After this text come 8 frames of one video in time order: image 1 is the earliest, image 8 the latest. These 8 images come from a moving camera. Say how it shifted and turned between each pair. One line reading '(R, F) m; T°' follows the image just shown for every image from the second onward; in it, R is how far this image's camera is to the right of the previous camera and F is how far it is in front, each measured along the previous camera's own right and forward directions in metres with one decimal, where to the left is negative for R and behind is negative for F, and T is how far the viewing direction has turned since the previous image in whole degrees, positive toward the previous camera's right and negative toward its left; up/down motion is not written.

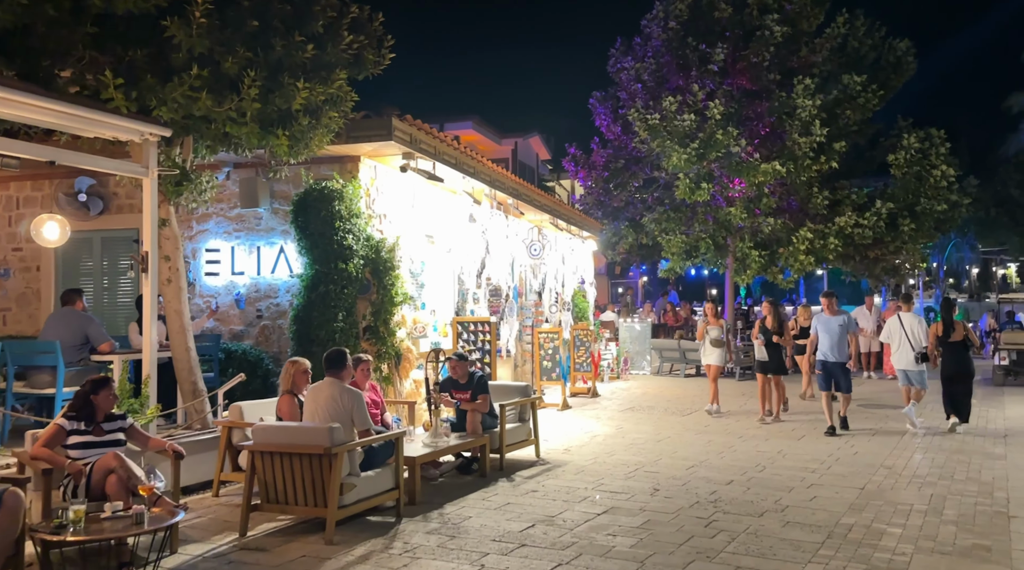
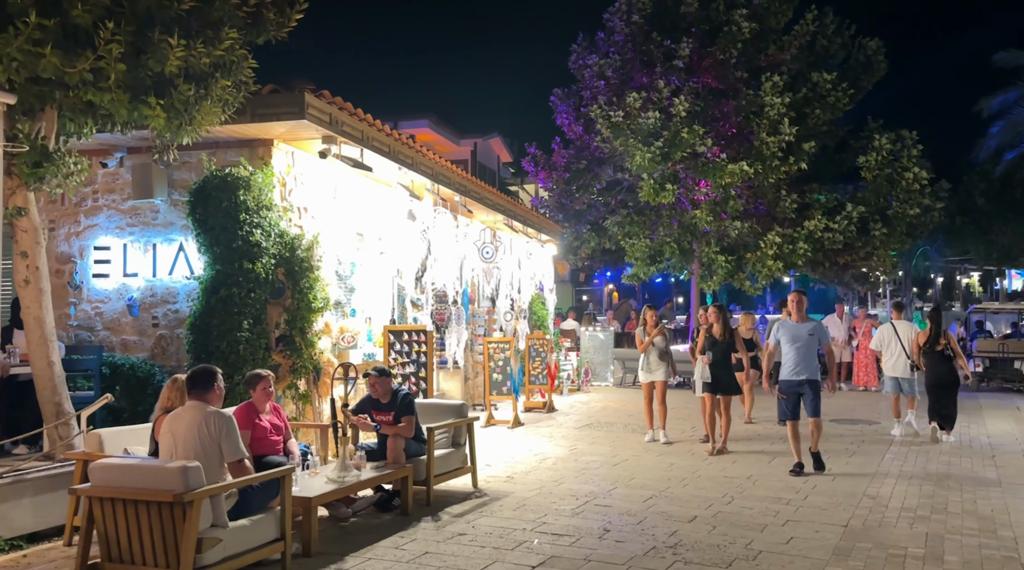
(+0.3, +1.3) m; +2°
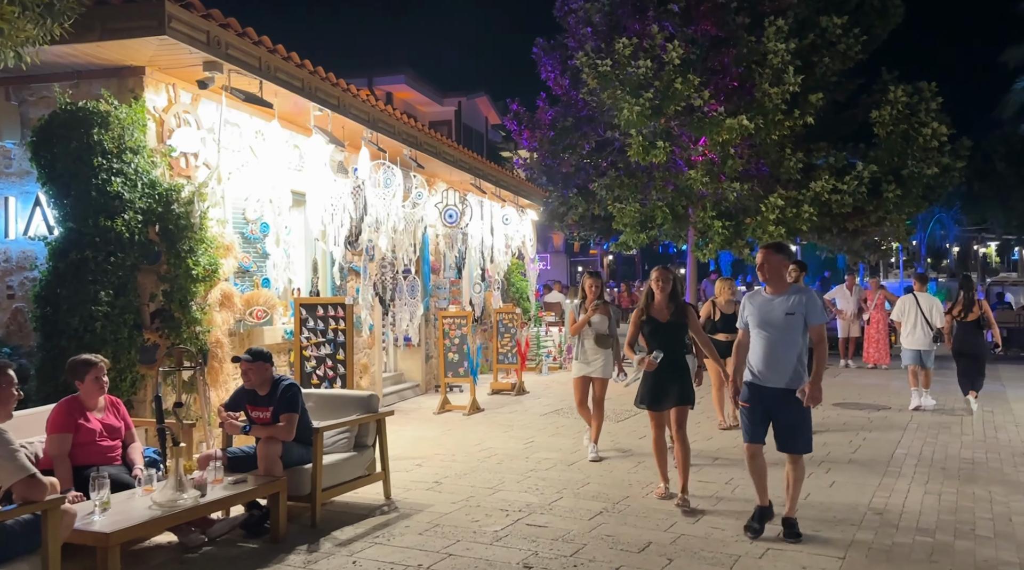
(+0.7, +1.8) m; -1°
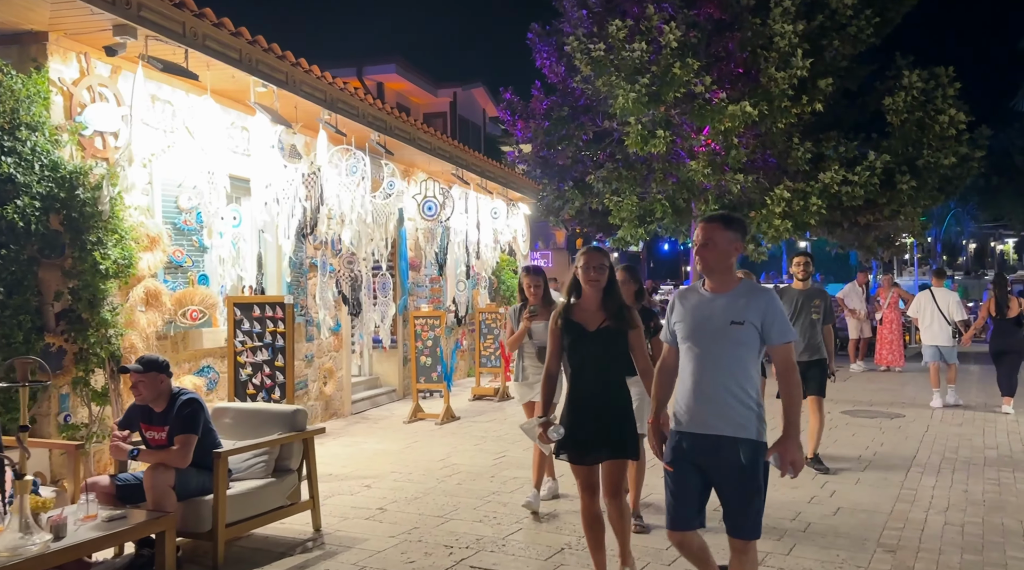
(+0.4, +1.0) m; -1°
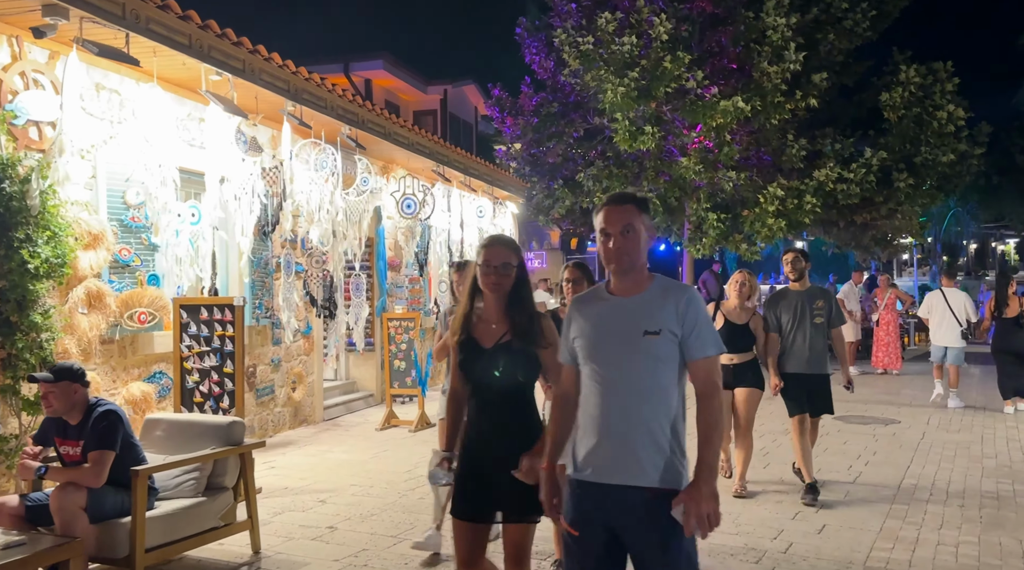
(+0.3, +0.5) m; 0°
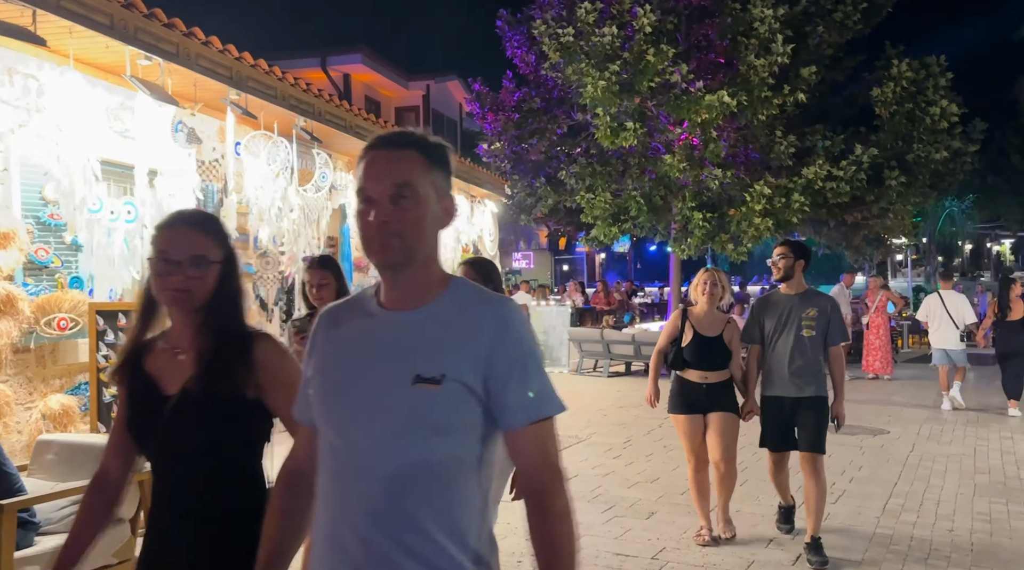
(+0.3, +0.6) m; 0°
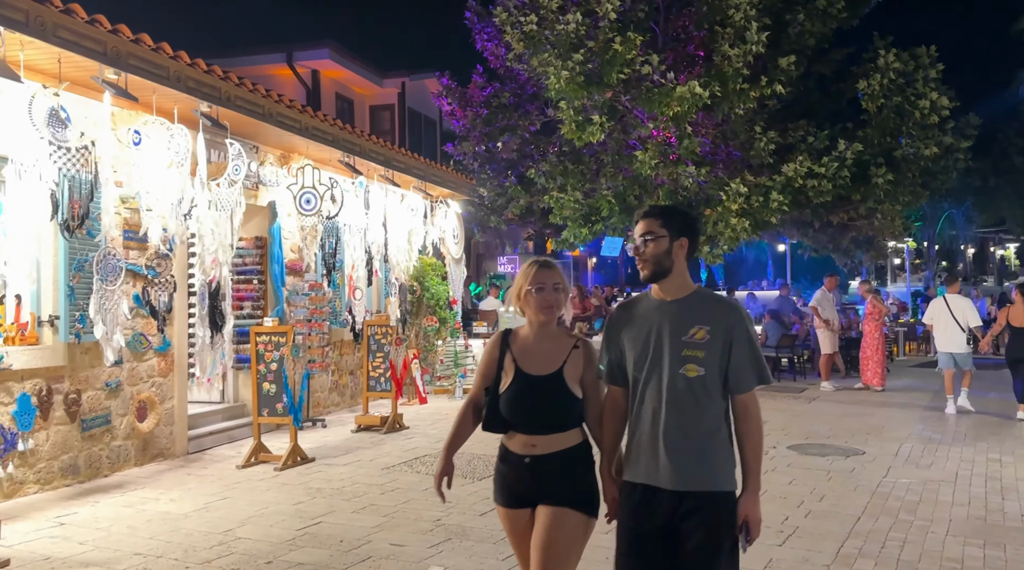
(+0.8, +1.0) m; 0°
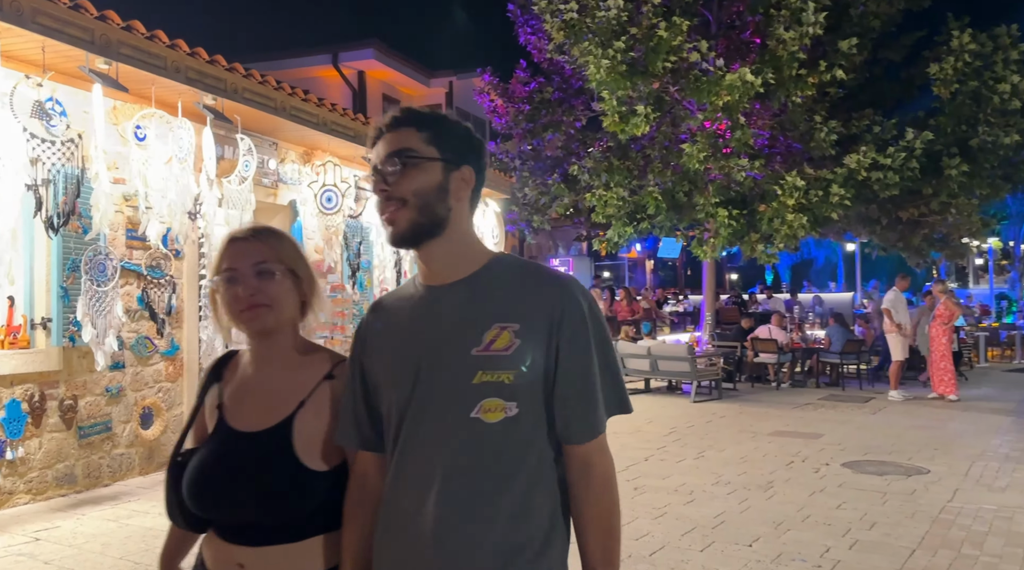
(+0.5, +0.7) m; -5°
